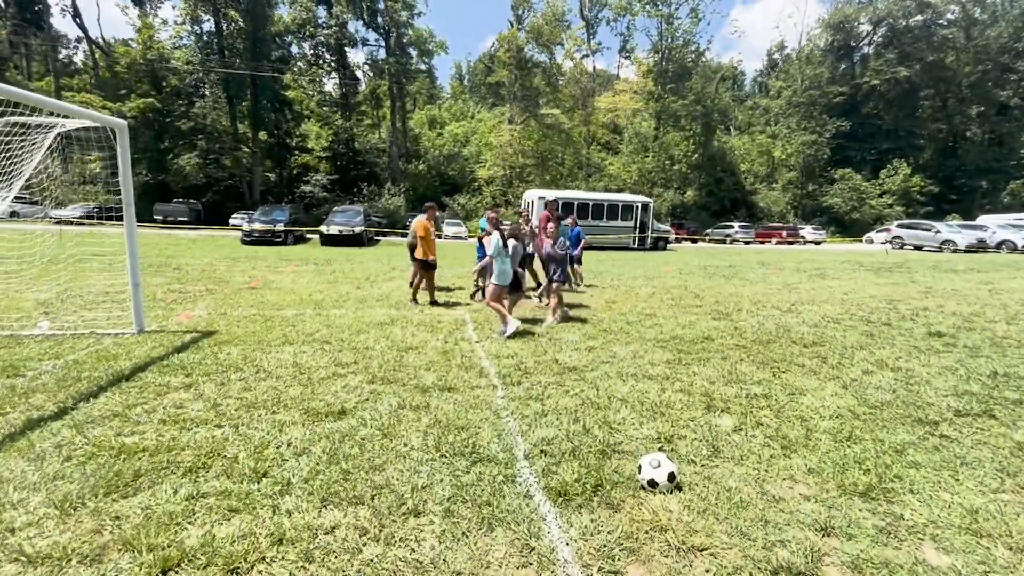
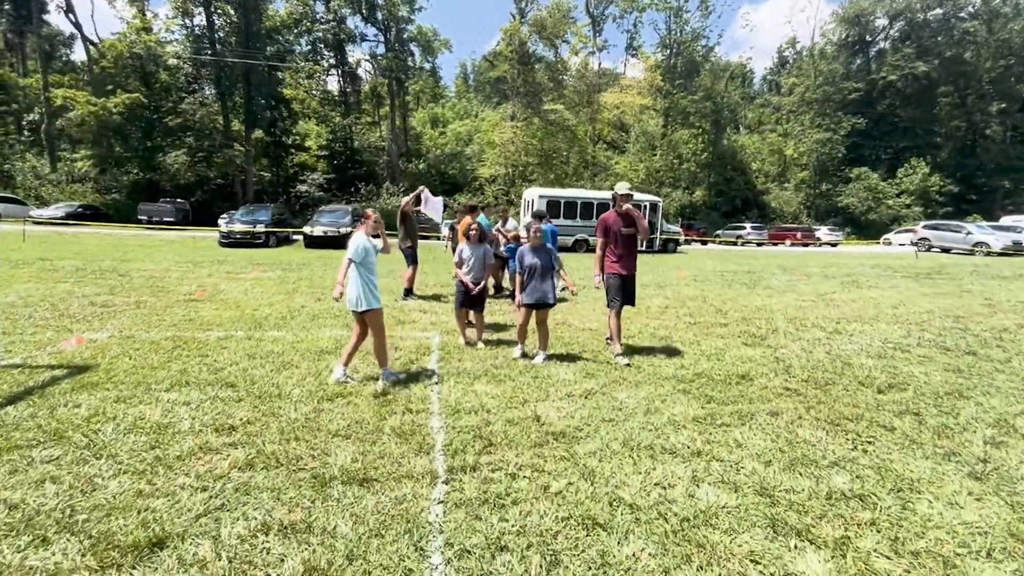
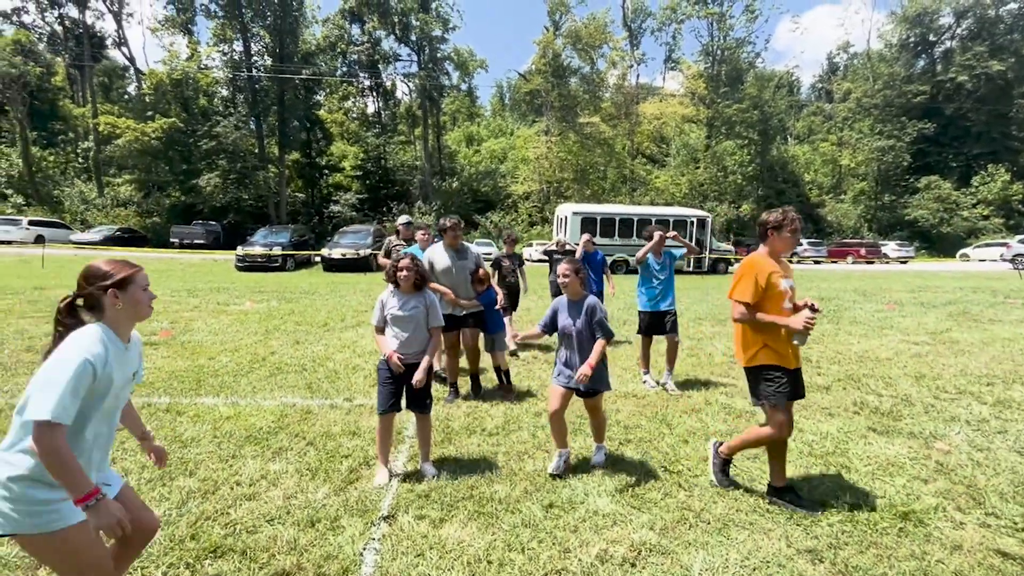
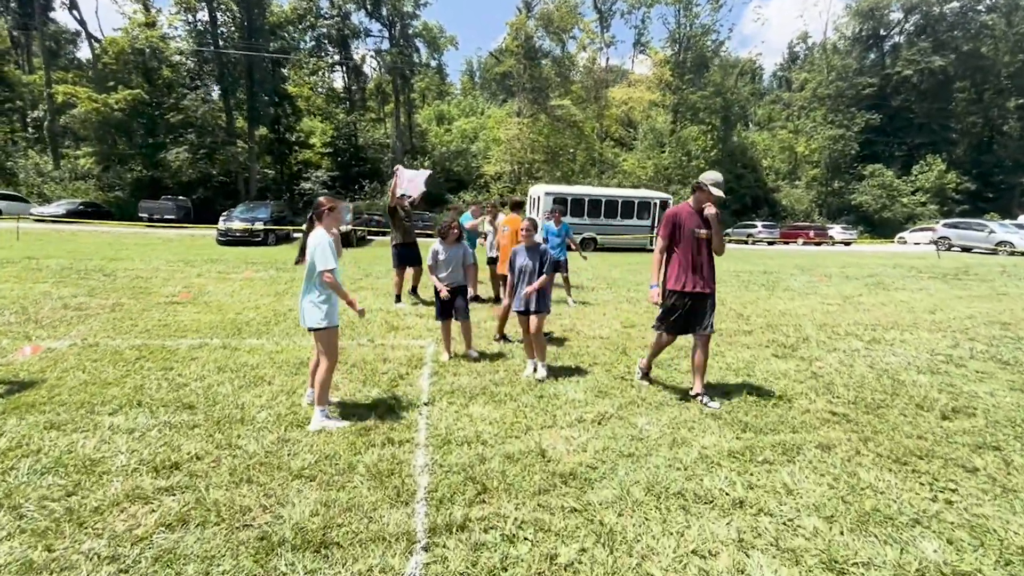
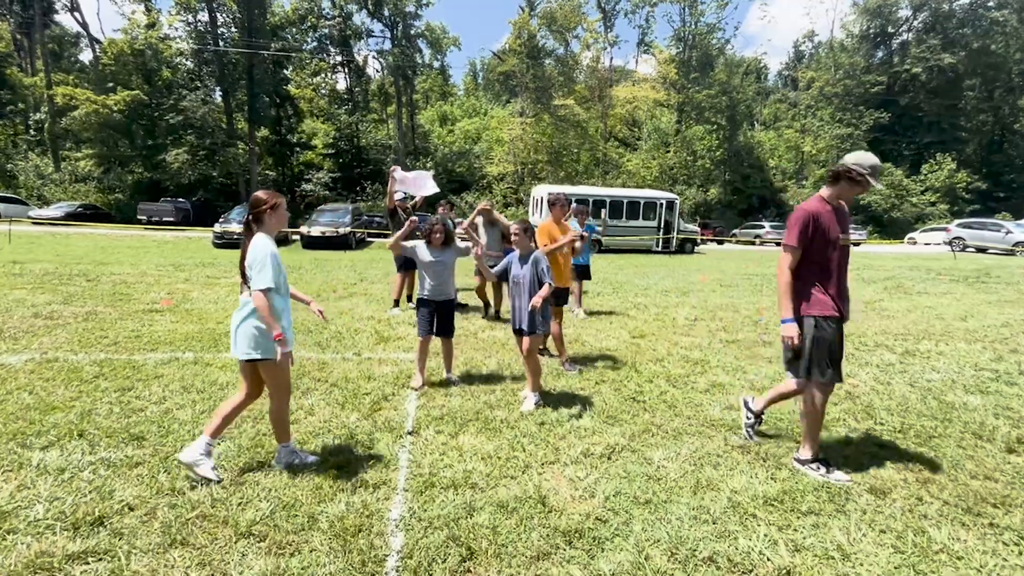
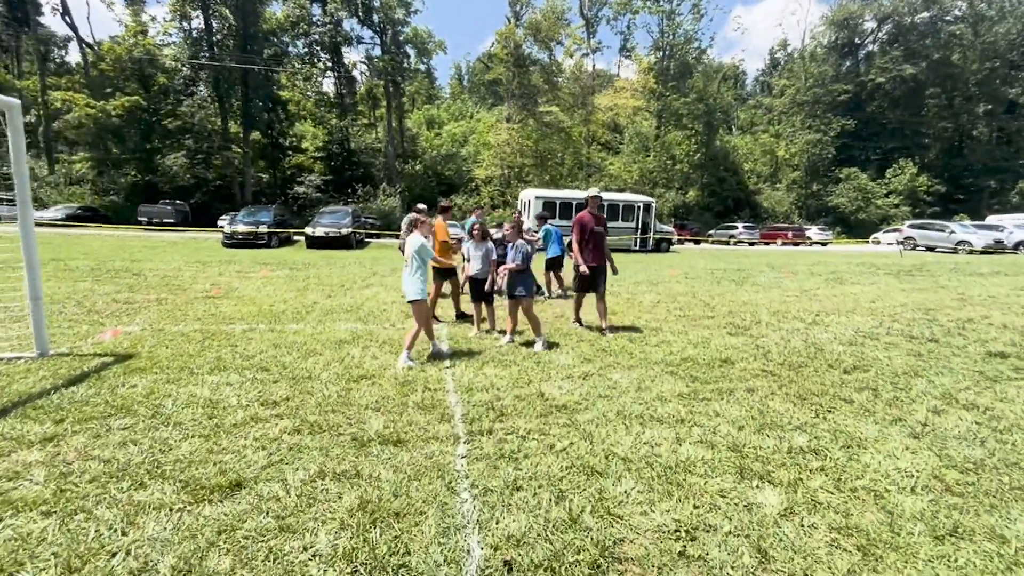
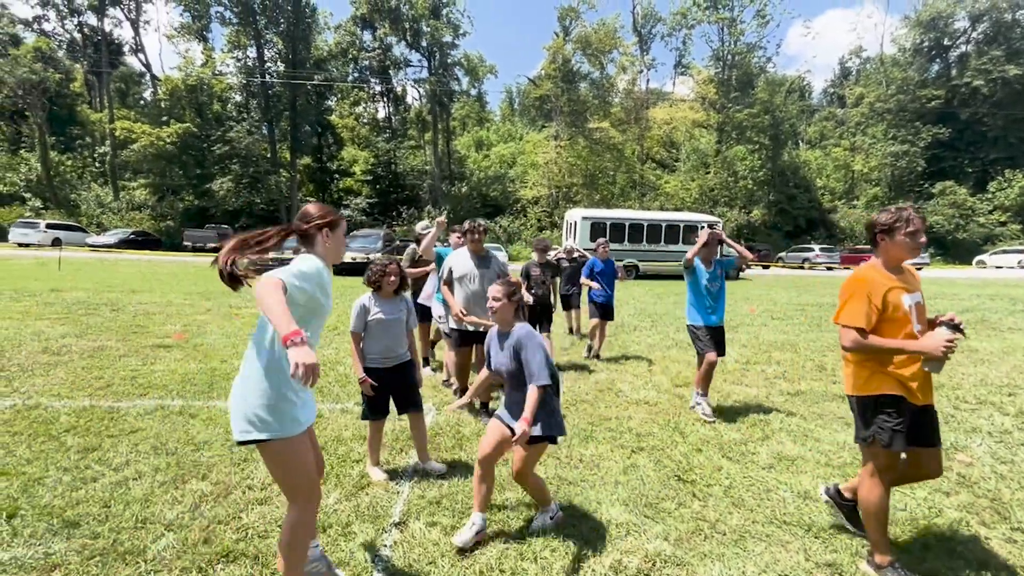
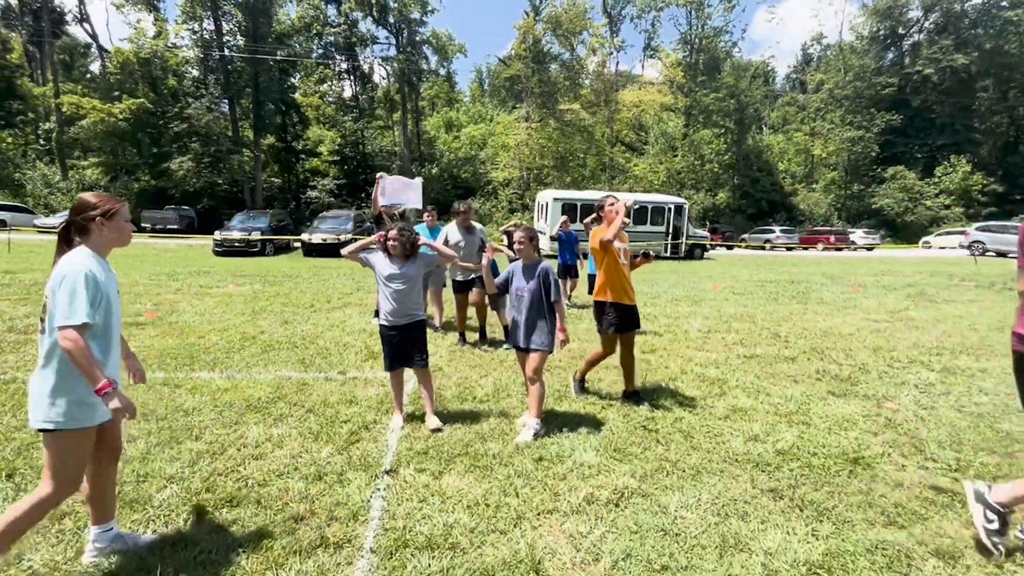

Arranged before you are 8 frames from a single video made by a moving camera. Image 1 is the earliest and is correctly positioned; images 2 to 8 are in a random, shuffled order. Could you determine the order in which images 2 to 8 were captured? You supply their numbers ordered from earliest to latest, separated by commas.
6, 2, 4, 5, 8, 3, 7
